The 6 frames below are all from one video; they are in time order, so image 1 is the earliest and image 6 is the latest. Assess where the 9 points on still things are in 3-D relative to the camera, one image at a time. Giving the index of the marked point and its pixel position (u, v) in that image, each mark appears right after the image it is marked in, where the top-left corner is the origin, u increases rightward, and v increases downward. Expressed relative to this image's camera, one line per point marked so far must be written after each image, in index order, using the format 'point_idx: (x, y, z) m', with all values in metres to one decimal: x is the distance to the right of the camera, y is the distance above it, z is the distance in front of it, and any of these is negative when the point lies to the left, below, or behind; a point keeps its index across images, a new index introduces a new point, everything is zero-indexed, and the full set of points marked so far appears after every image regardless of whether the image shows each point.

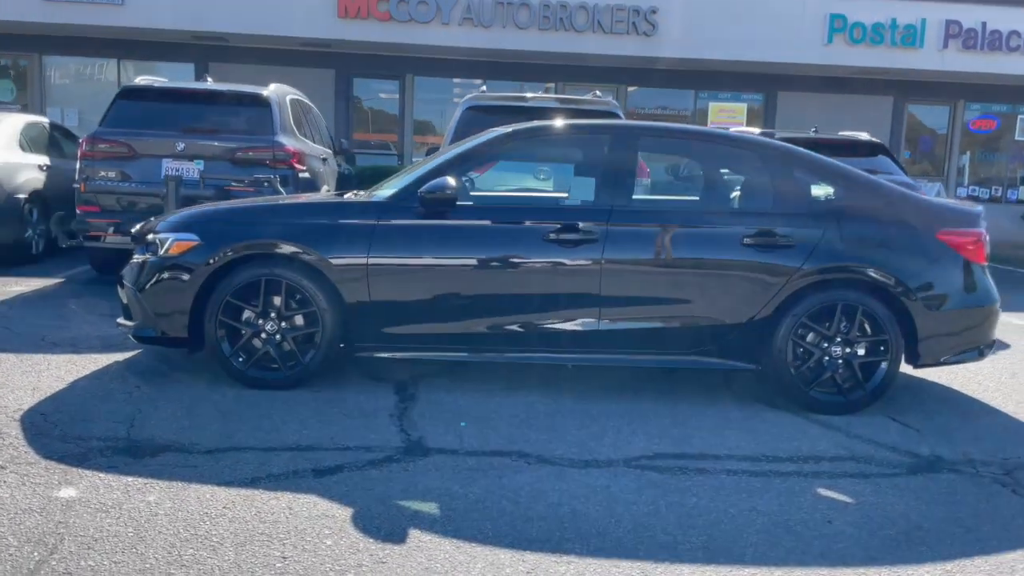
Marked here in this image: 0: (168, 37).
0: (-6.8, +5.0, +17.7) m
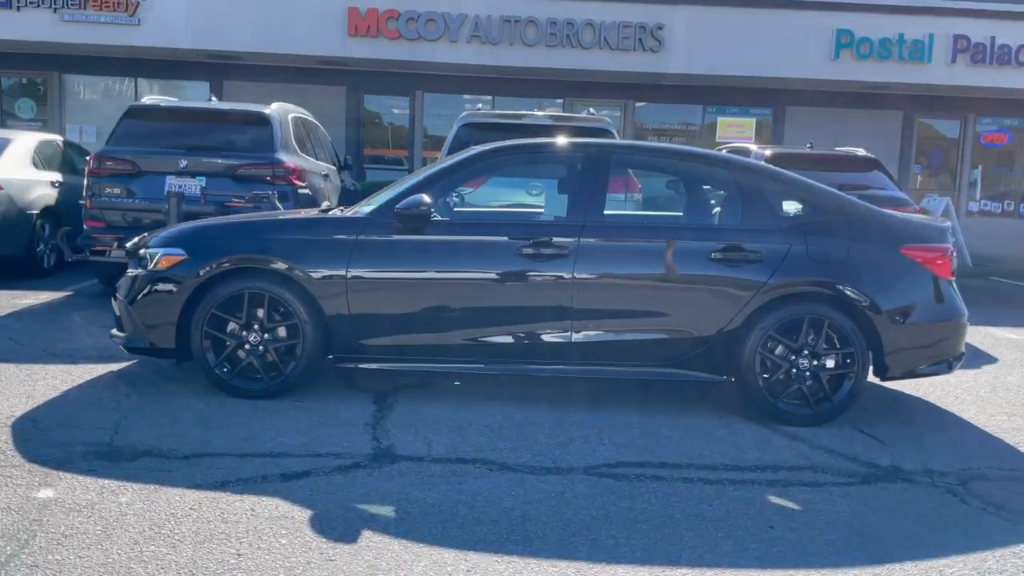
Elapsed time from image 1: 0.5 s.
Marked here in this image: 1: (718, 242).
0: (-6.7, +4.7, +18.1) m
1: (+1.4, +0.3, +6.1) m
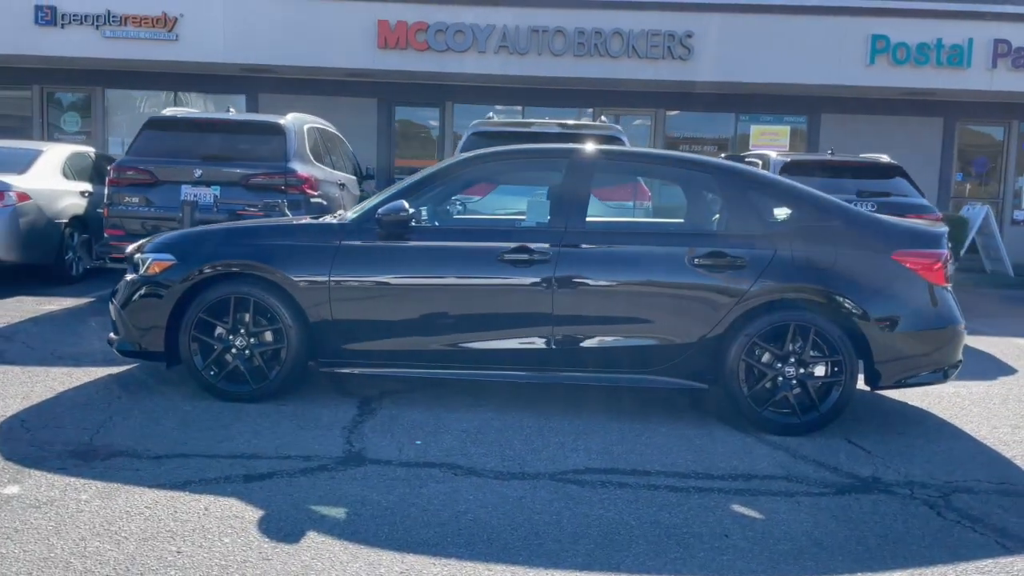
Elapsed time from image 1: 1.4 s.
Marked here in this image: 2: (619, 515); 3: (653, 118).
0: (-6.1, +4.5, +18.5) m
1: (+1.3, +0.3, +6.0) m
2: (+0.5, -1.1, +4.4) m
3: (+3.1, +3.7, +19.5) m
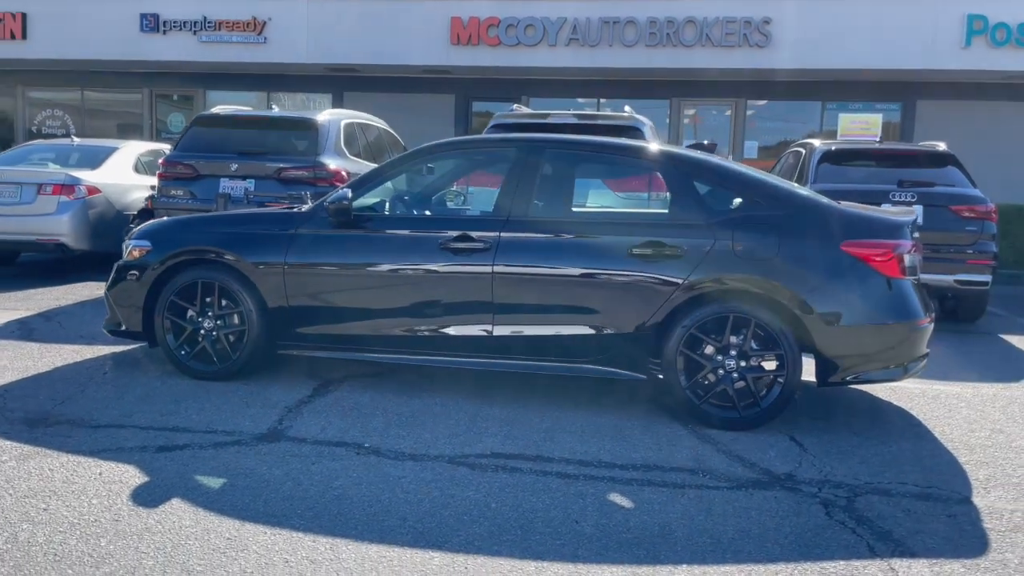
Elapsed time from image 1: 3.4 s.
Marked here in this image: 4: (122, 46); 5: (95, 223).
0: (-4.5, +4.7, +19.4) m
1: (+0.9, +0.3, +5.9) m
2: (-0.1, -1.0, +4.4) m
3: (+4.7, +3.8, +19.0) m
4: (-8.3, +5.2, +19.1) m
5: (-5.5, +0.9, +11.8) m
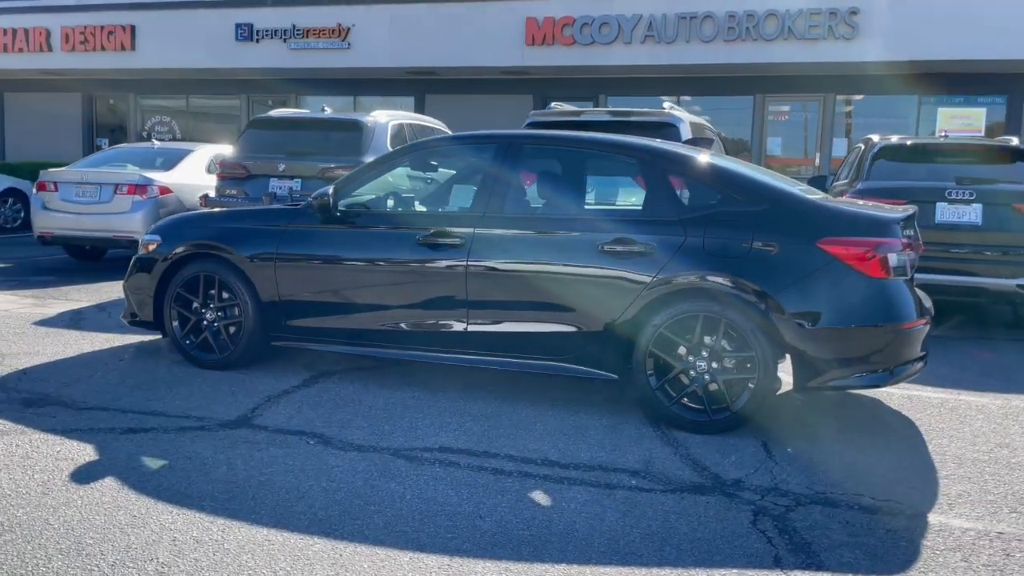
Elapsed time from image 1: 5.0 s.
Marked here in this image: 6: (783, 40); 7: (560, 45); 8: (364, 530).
0: (-2.7, +4.8, +19.9) m
1: (+0.7, +0.4, +5.8) m
2: (-0.5, -1.0, +4.5) m
3: (+6.3, +3.7, +18.2) m
4: (-6.6, +5.3, +20.1) m
5: (-4.8, +0.9, +12.5) m
6: (+5.1, +4.6, +16.7) m
7: (+1.0, +4.9, +17.9) m
8: (-0.6, -1.1, +3.9) m
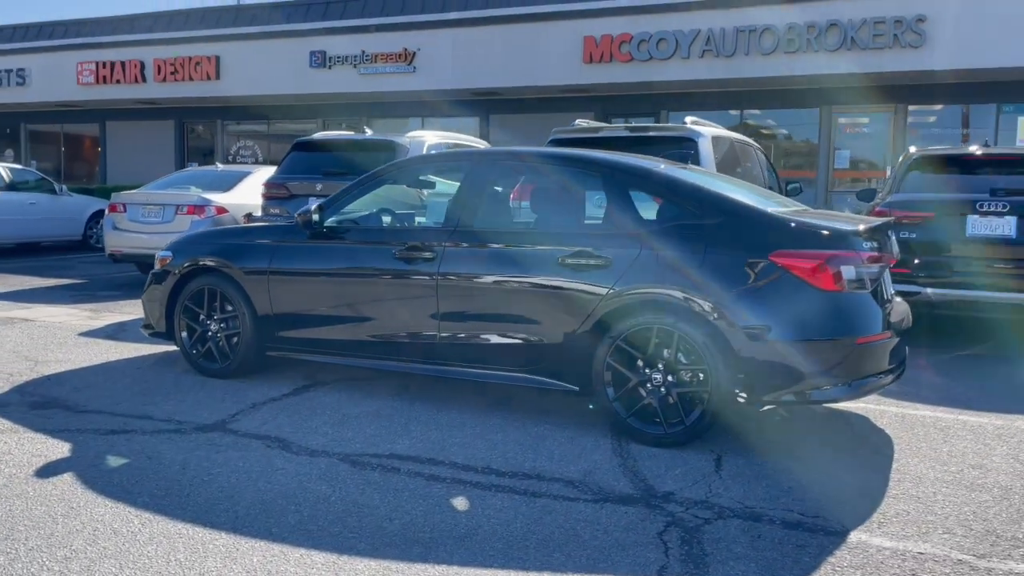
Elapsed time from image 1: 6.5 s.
0: (-1.3, +4.4, +20.3) m
1: (+0.4, +0.3, +5.9) m
2: (-0.9, -1.1, +4.7) m
3: (+7.5, +3.4, +17.6) m
4: (-5.1, +4.9, +21.0) m
5: (-4.3, +0.7, +13.2) m
6: (+6.1, +4.3, +16.3) m
7: (+2.2, +4.5, +17.9) m
8: (-1.1, -1.1, +4.2) m
